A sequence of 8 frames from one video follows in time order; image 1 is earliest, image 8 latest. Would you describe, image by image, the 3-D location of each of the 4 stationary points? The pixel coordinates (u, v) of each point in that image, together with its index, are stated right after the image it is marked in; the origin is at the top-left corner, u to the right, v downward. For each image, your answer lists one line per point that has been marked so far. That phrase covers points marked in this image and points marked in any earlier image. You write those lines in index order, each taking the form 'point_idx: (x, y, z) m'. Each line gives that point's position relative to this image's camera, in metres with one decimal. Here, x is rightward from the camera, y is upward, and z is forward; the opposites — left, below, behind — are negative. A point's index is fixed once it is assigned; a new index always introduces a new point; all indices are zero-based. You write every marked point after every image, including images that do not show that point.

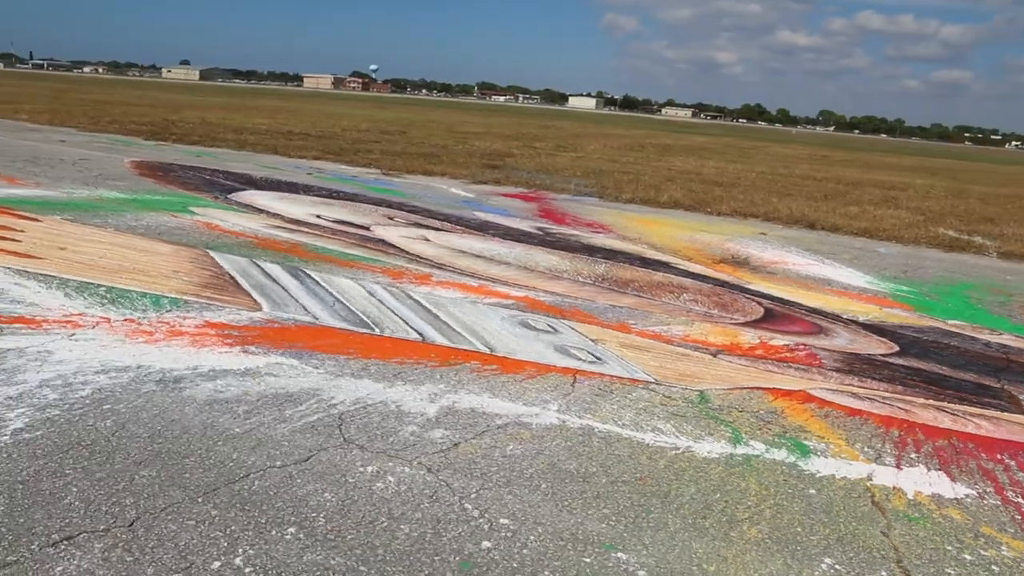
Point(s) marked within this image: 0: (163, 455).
0: (-1.8, -0.9, +3.8) m
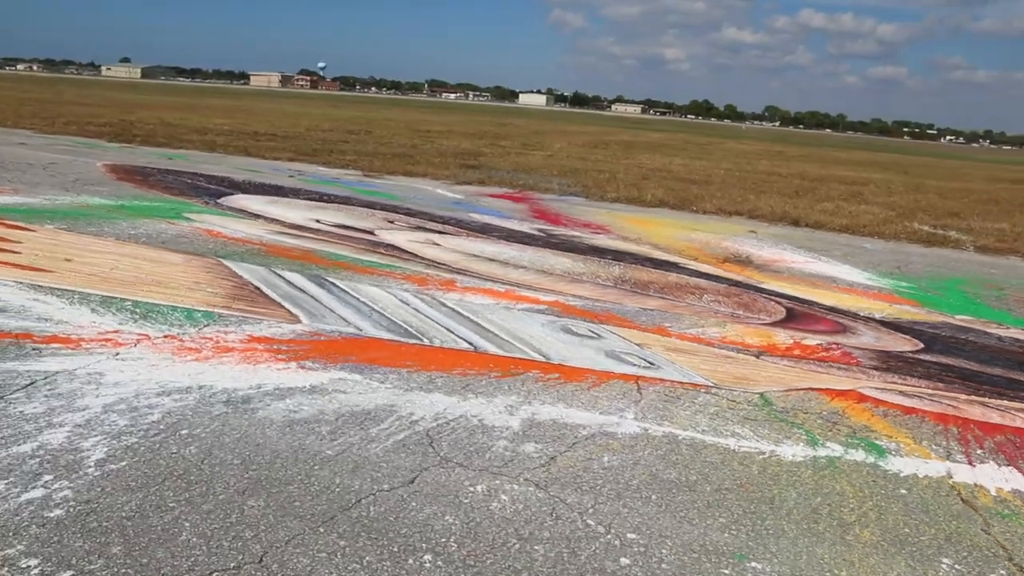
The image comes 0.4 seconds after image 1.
0: (-1.2, -1.0, +3.7) m
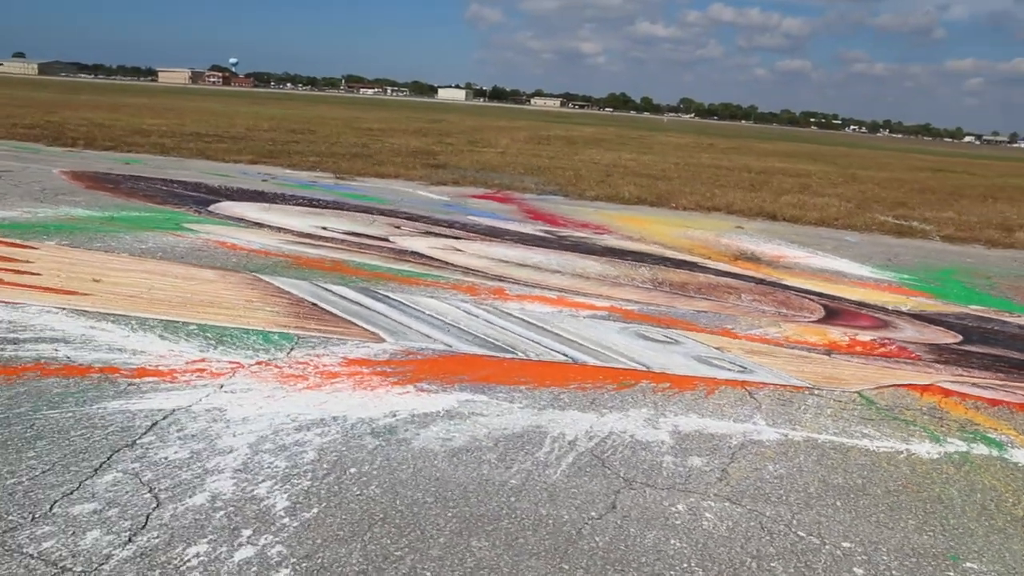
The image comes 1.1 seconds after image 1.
0: (-0.2, -1.1, +3.5) m
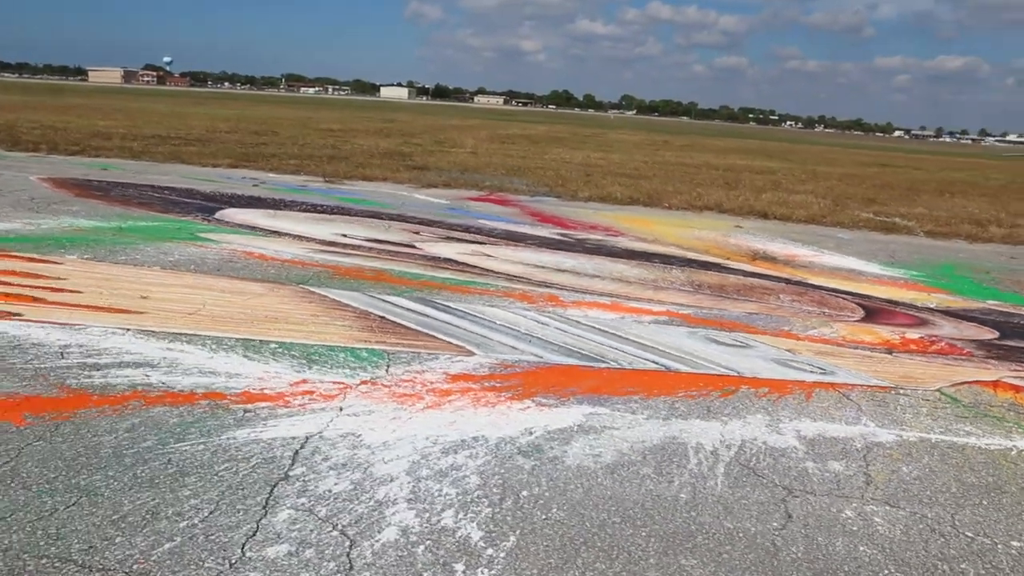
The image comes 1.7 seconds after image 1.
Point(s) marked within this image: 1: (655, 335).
0: (+0.8, -1.2, +3.4) m
1: (+1.3, -0.4, +6.7) m
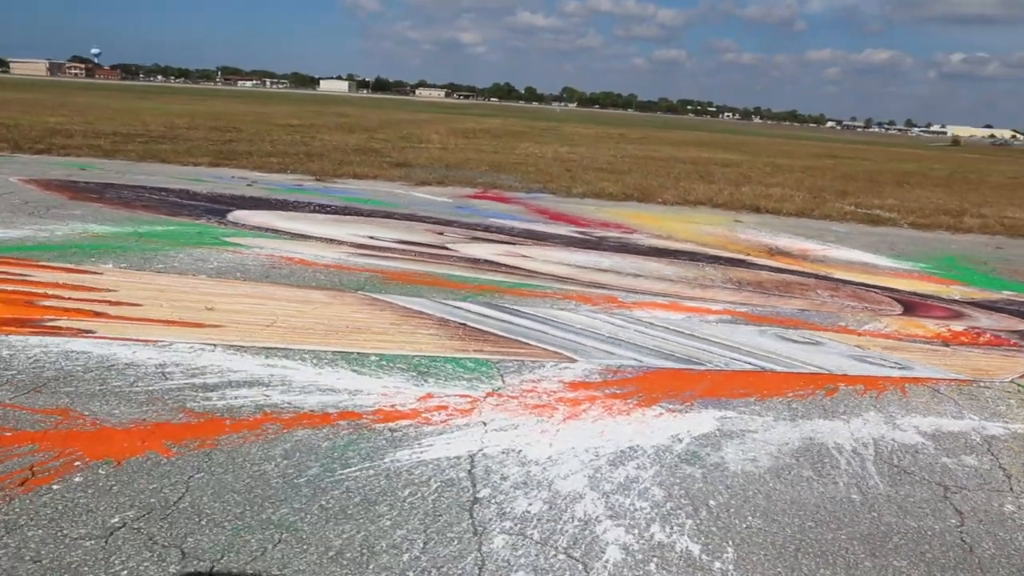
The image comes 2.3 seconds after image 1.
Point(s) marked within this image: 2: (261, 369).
0: (+1.8, -1.2, +3.5) m
1: (+2.0, -0.4, +6.8) m
2: (-1.7, -0.6, +5.0) m
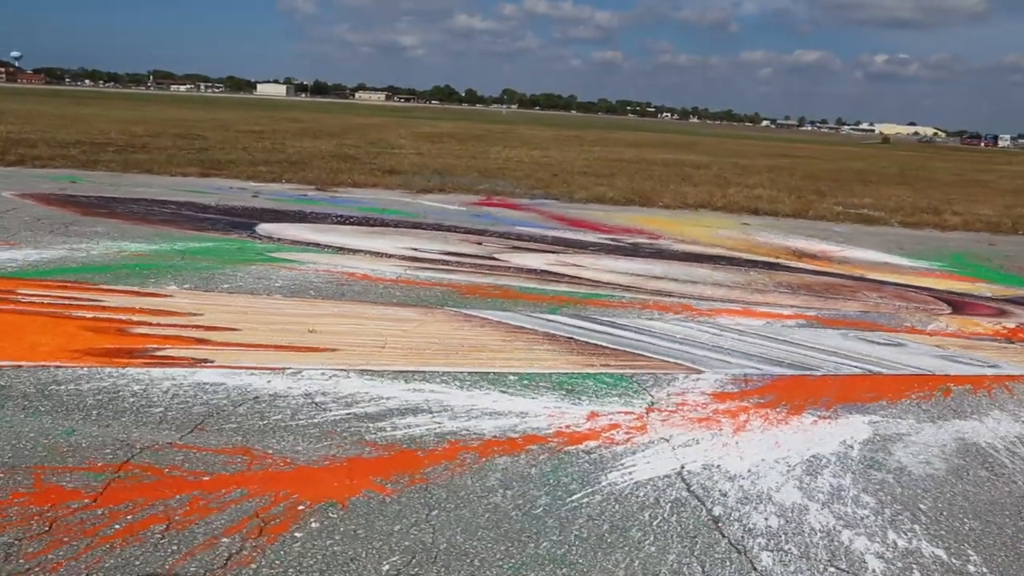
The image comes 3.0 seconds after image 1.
0: (+3.0, -1.3, +3.7) m
1: (+2.9, -0.5, +7.0) m
2: (-0.7, -0.7, +4.9) m
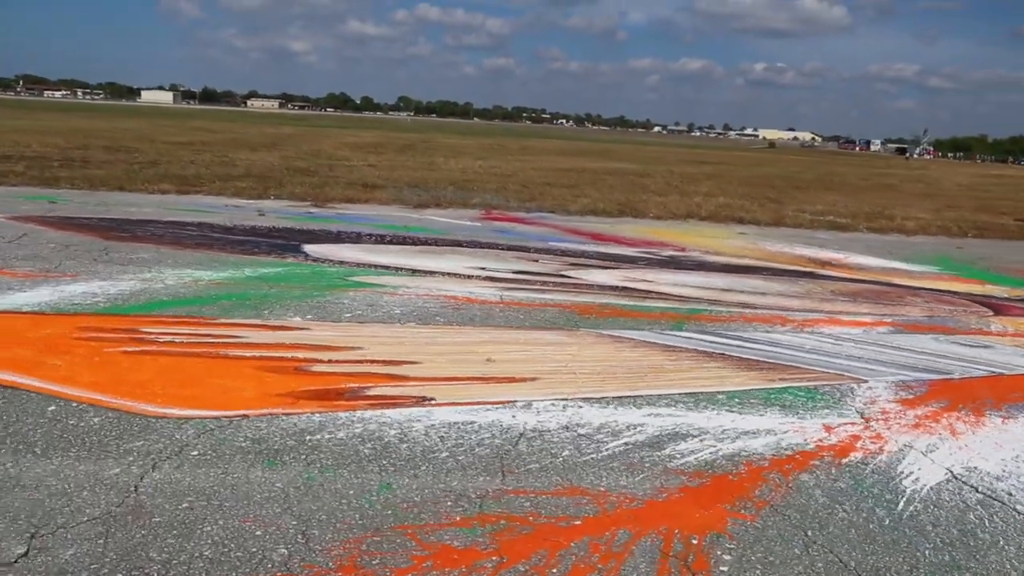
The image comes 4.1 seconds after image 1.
0: (+4.8, -1.4, +4.4) m
1: (+4.2, -0.6, +7.6) m
2: (+1.0, -0.9, +5.0) m
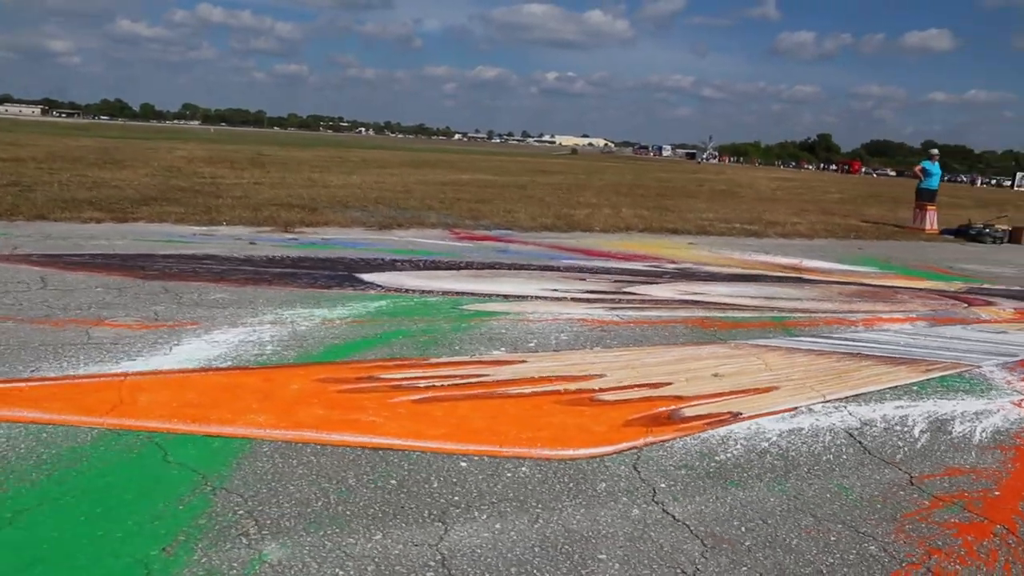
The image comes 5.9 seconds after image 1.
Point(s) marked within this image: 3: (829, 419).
0: (+7.2, -1.3, +6.5) m
1: (+5.8, -0.6, +9.5) m
2: (+3.4, -1.0, +6.1) m
3: (+2.5, -1.1, +5.8) m
